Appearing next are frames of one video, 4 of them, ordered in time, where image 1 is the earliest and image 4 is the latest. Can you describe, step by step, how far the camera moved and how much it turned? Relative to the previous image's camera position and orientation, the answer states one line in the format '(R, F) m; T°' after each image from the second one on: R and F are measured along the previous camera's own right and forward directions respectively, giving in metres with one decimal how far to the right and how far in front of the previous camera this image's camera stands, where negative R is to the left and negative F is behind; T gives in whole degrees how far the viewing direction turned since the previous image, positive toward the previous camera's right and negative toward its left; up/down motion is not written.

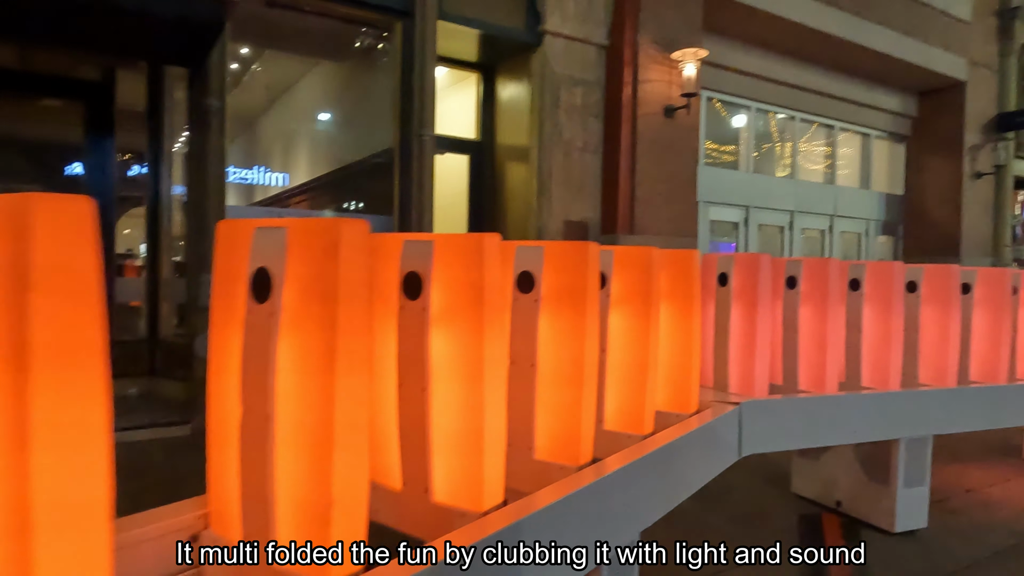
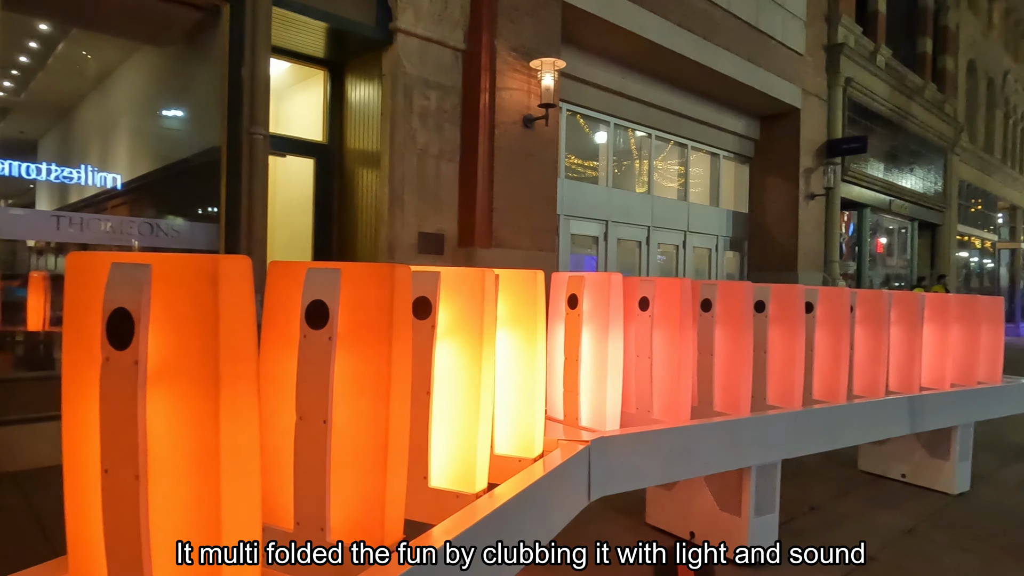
(+0.2, +0.4) m; +11°
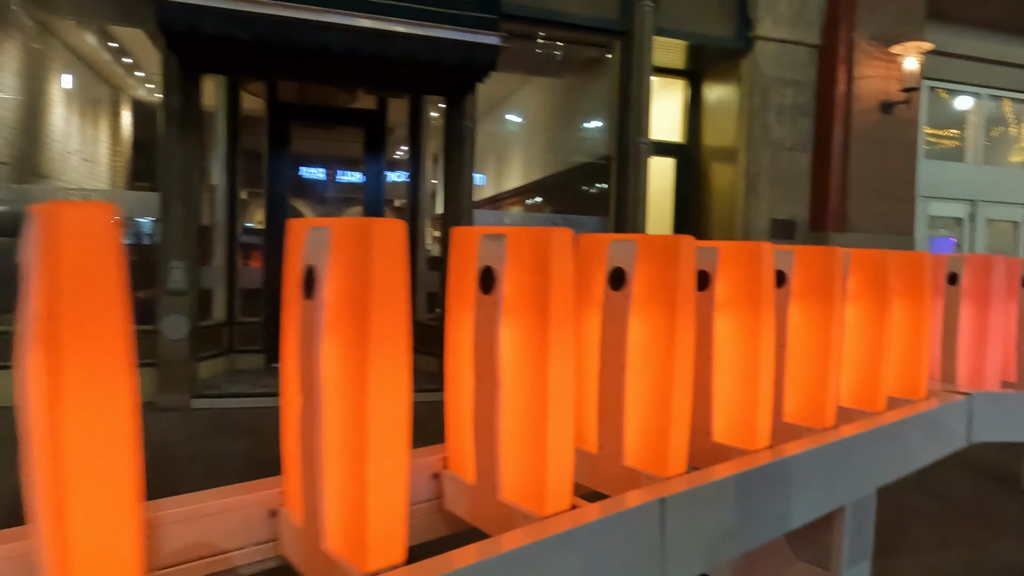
(-0.3, -1.0) m; -26°
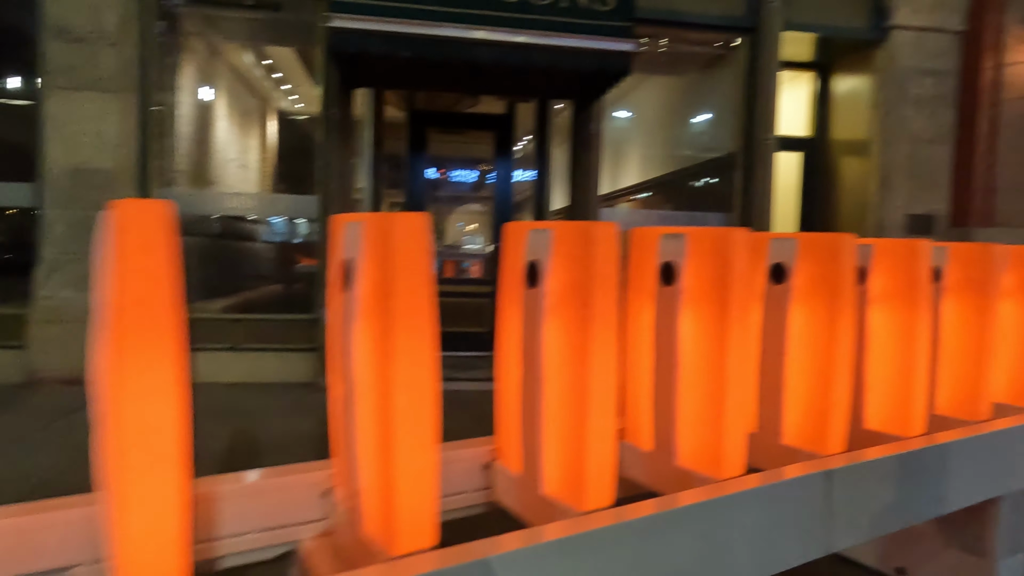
(-0.2, -0.3) m; -9°
